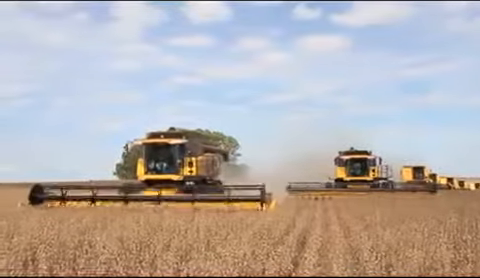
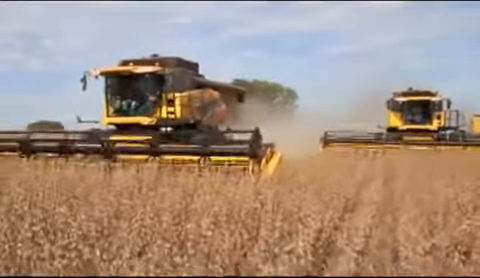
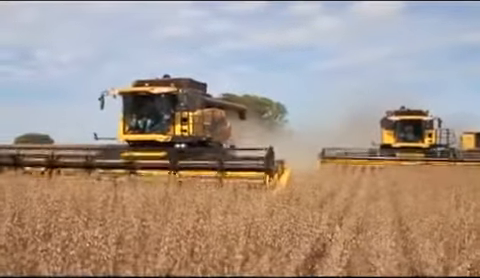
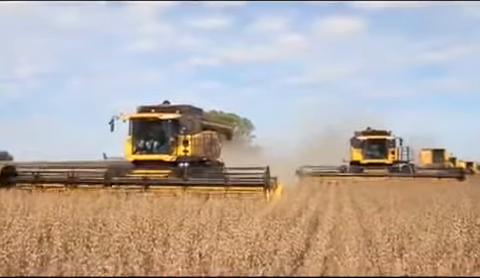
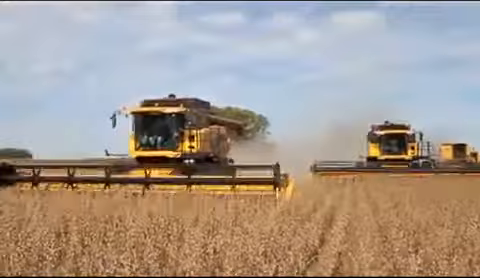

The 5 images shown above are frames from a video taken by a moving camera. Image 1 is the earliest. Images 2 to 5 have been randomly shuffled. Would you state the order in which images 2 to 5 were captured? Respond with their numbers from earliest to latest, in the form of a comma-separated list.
4, 5, 3, 2
